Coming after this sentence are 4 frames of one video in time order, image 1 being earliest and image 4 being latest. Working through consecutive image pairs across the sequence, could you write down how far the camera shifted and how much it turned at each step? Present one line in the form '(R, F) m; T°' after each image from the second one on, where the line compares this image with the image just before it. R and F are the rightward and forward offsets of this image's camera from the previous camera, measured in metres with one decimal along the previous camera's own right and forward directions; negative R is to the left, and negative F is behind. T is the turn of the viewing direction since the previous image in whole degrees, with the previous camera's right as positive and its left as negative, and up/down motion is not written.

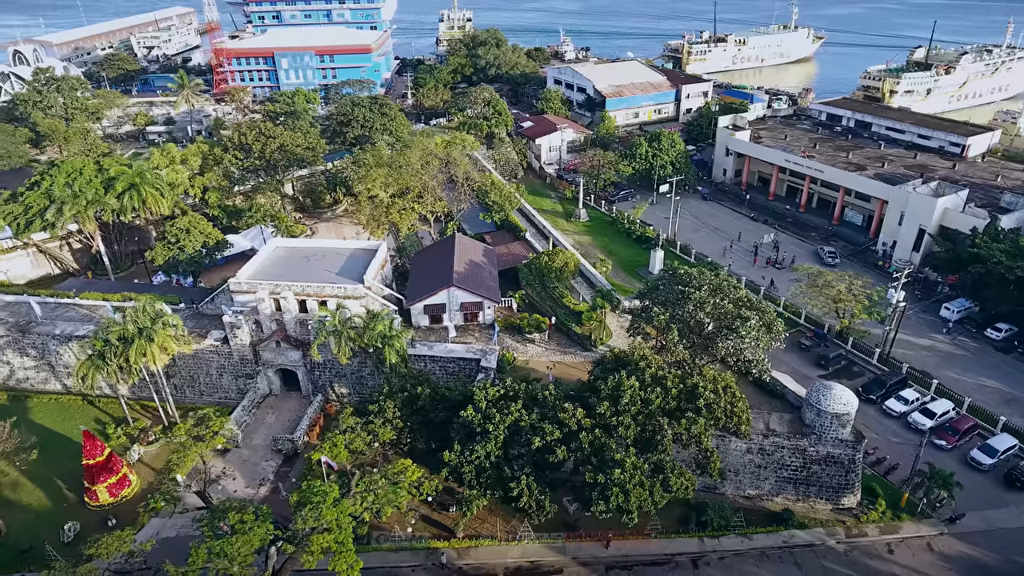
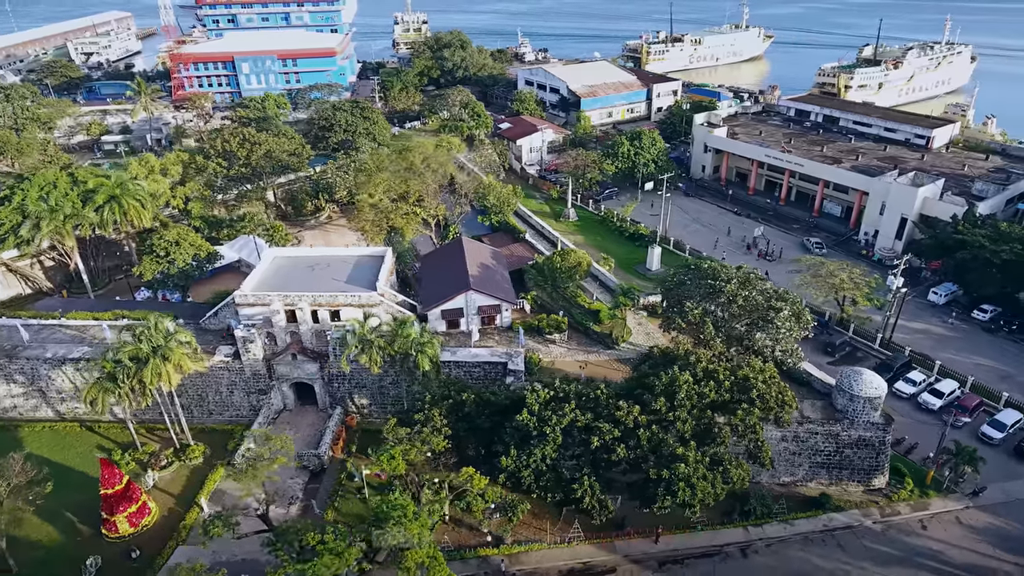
(-4.0, +0.5) m; +4°
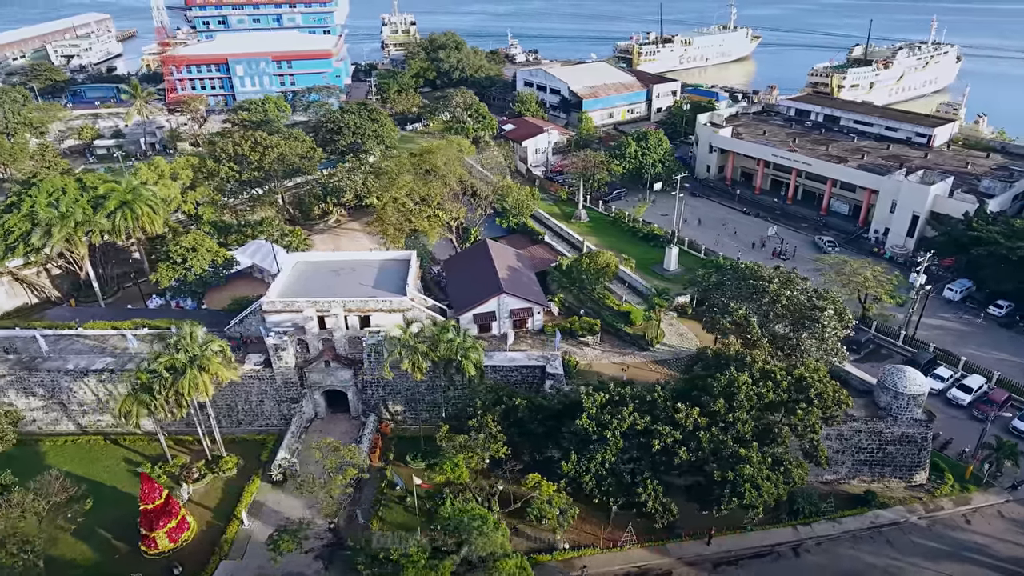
(-3.1, +0.4) m; +2°
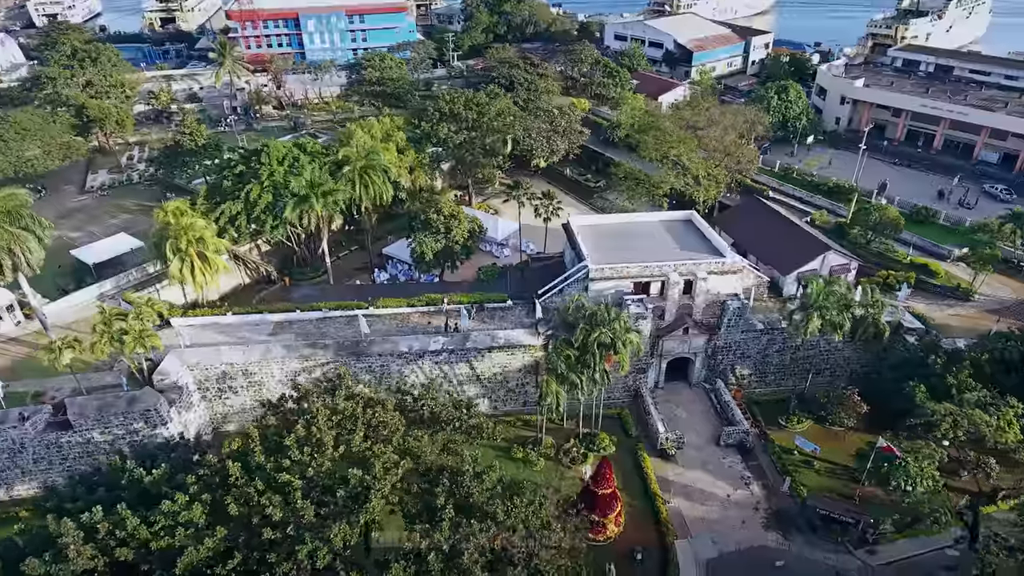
(-22.0, +2.8) m; +6°
